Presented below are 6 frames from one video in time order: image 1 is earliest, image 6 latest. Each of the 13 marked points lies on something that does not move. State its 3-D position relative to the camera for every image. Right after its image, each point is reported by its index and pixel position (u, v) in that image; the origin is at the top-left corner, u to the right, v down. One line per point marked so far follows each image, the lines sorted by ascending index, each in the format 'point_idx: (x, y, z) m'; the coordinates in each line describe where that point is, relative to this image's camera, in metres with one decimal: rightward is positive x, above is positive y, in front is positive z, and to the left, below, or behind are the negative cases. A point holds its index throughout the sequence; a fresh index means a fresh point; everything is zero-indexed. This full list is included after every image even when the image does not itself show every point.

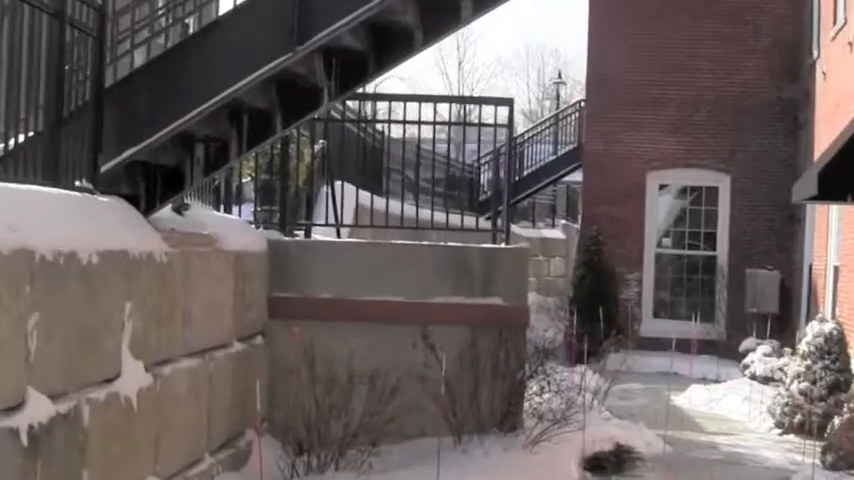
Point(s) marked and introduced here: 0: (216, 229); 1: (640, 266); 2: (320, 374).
0: (-0.9, 0.0, +6.7) m
1: (+2.2, -0.3, +17.4) m
2: (-0.5, -0.6, +7.6) m
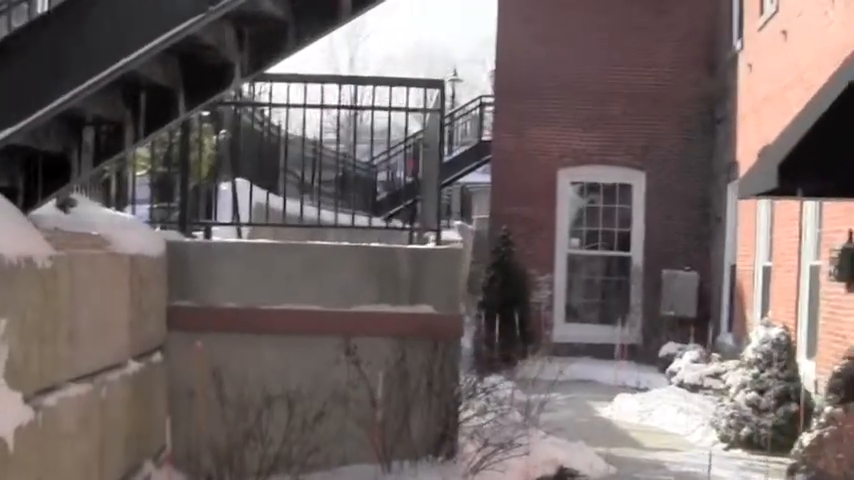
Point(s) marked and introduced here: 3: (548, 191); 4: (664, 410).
0: (-1.1, 0.0, +5.7) m
1: (+1.2, -0.3, +16.6) m
2: (-0.8, -0.6, +6.6) m
3: (+1.2, +0.5, +16.6) m
4: (+1.6, -1.1, +11.0) m
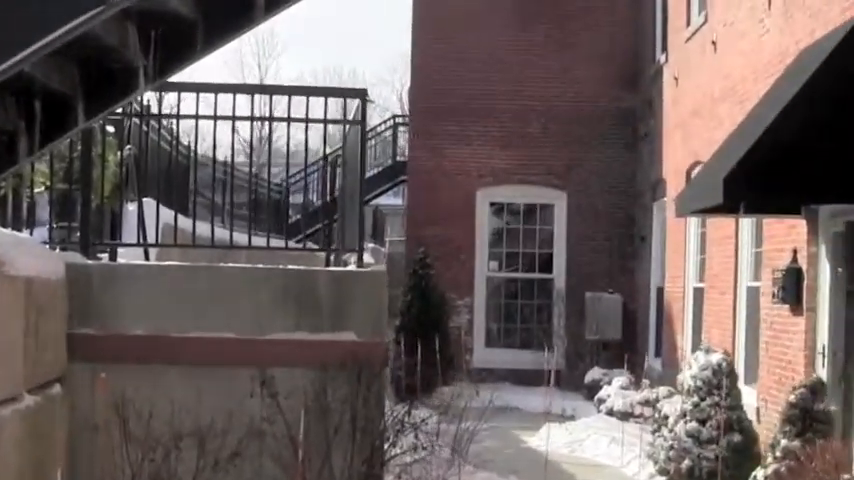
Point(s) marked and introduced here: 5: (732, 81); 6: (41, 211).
0: (-1.3, 0.0, +5.1) m
1: (+0.4, -0.5, +16.1) m
2: (-1.1, -0.7, +6.0) m
3: (+0.4, +0.3, +16.1) m
4: (+1.1, -1.3, +10.5) m
5: (+2.0, +1.0, +10.6) m
6: (-2.0, +0.2, +8.5) m
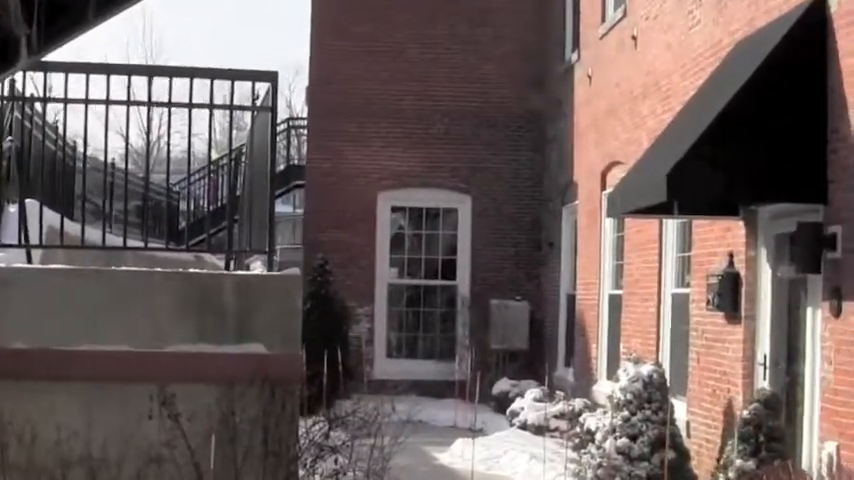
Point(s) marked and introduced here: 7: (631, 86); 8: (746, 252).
0: (-1.5, 0.0, +4.3) m
1: (-0.5, -0.5, +15.4) m
2: (-1.3, -0.7, +5.2) m
3: (-0.6, +0.2, +15.4) m
4: (+0.5, -1.3, +9.8) m
5: (+1.4, +1.0, +10.1) m
6: (-2.4, +0.1, +7.7) m
7: (+1.3, +1.0, +11.0) m
8: (+1.5, -0.1, +7.9) m
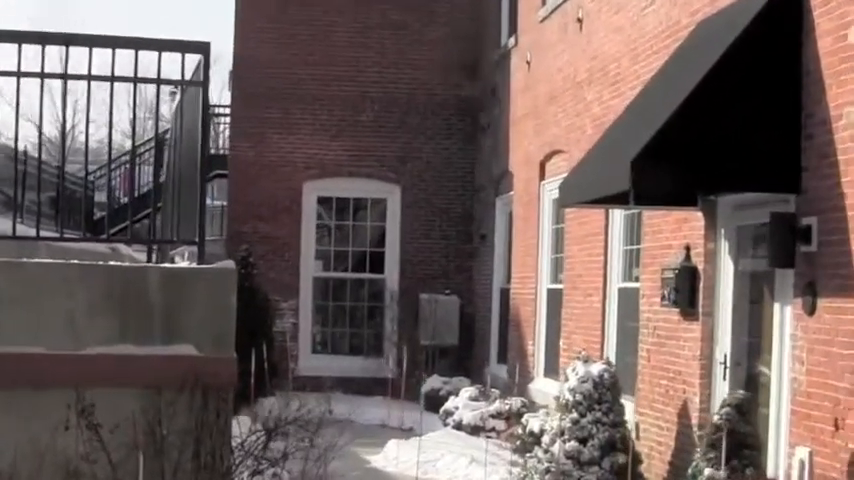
0: (-1.6, 0.0, +3.7) m
1: (-1.2, -0.5, +14.8) m
2: (-1.4, -0.7, +4.7) m
3: (-1.2, +0.3, +14.9) m
4: (+0.1, -1.2, +9.3) m
5: (+1.0, +1.0, +9.6) m
6: (-2.6, +0.2, +7.1) m
7: (+0.9, +1.1, +10.5) m
8: (+1.2, 0.0, +7.4) m
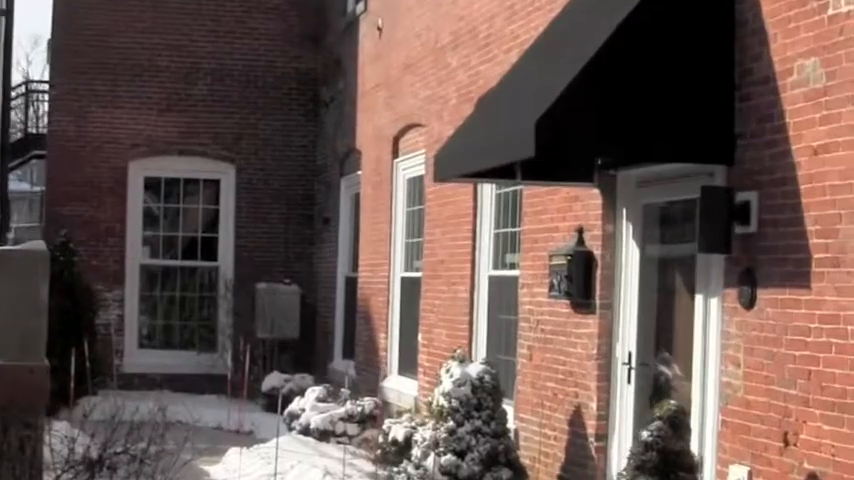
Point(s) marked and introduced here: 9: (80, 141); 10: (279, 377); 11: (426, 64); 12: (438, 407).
0: (-1.7, +0.1, +2.5) m
1: (-2.5, -0.3, +13.6) m
2: (-1.7, -0.6, +3.4) m
3: (-2.5, +0.4, +13.6) m
4: (-0.6, -1.1, +8.2) m
5: (+0.2, +1.1, +8.6) m
6: (-3.1, +0.3, +5.7) m
7: (0.0, +1.2, +9.4) m
8: (+0.7, +0.1, +6.4) m
9: (-2.8, +0.8, +13.5) m
10: (-1.1, -1.0, +12.0) m
11: (0.0, +1.0, +9.6) m
12: (0.0, -0.7, +6.8) m
